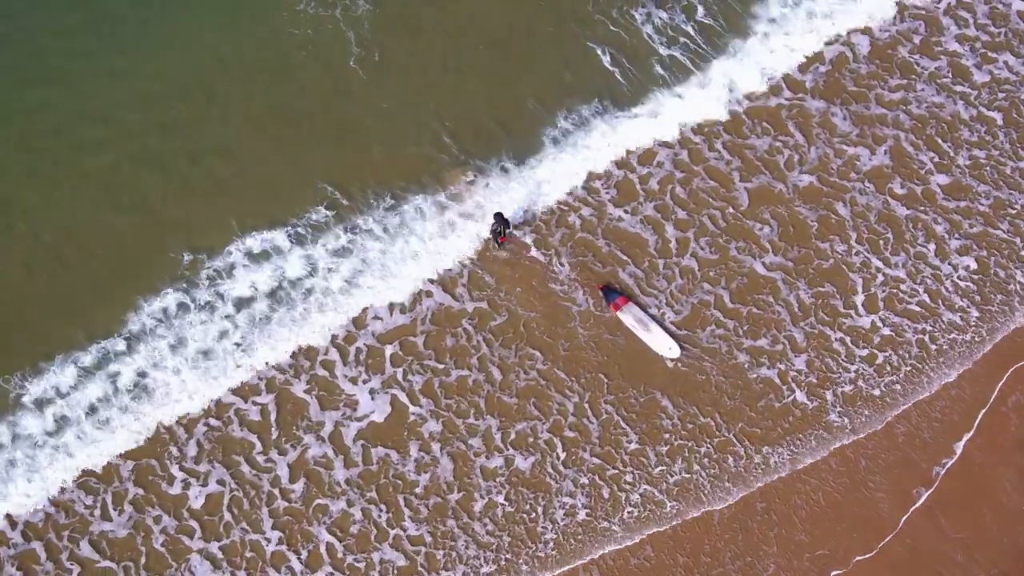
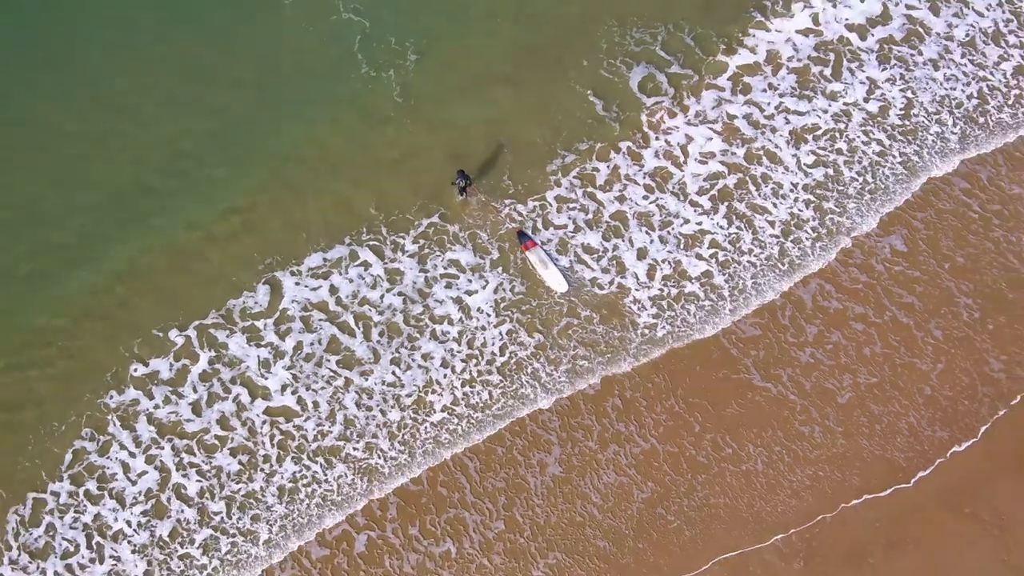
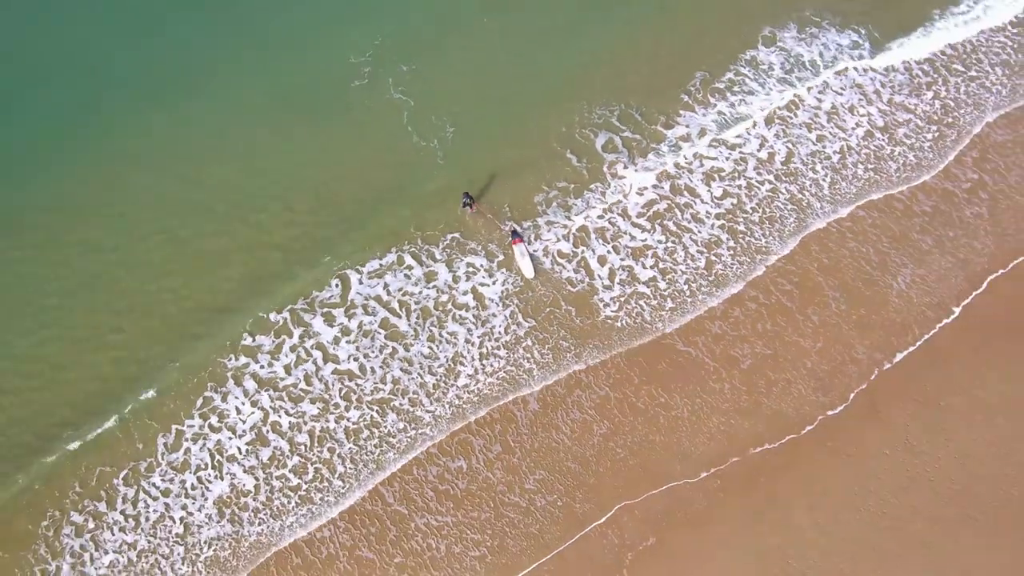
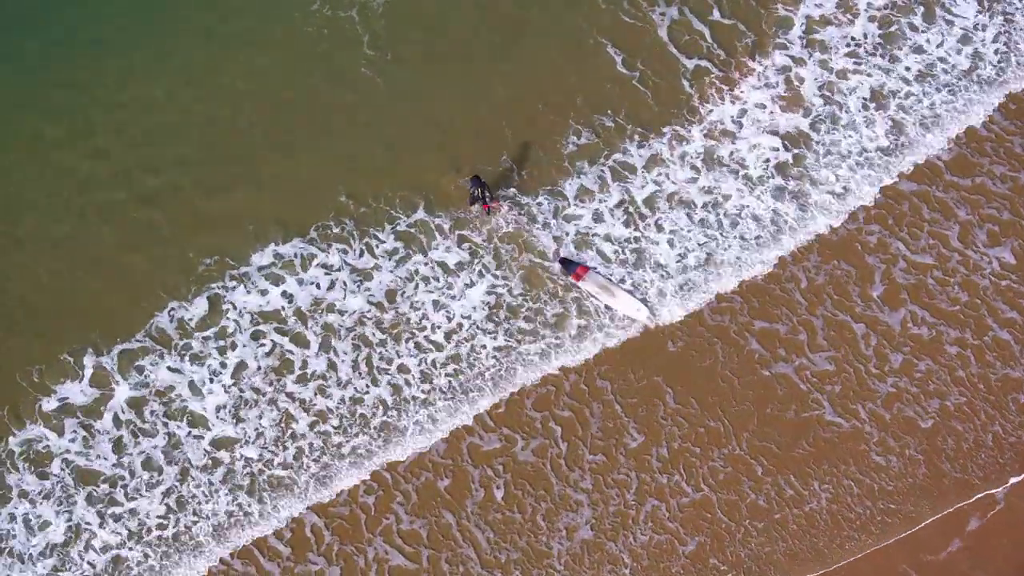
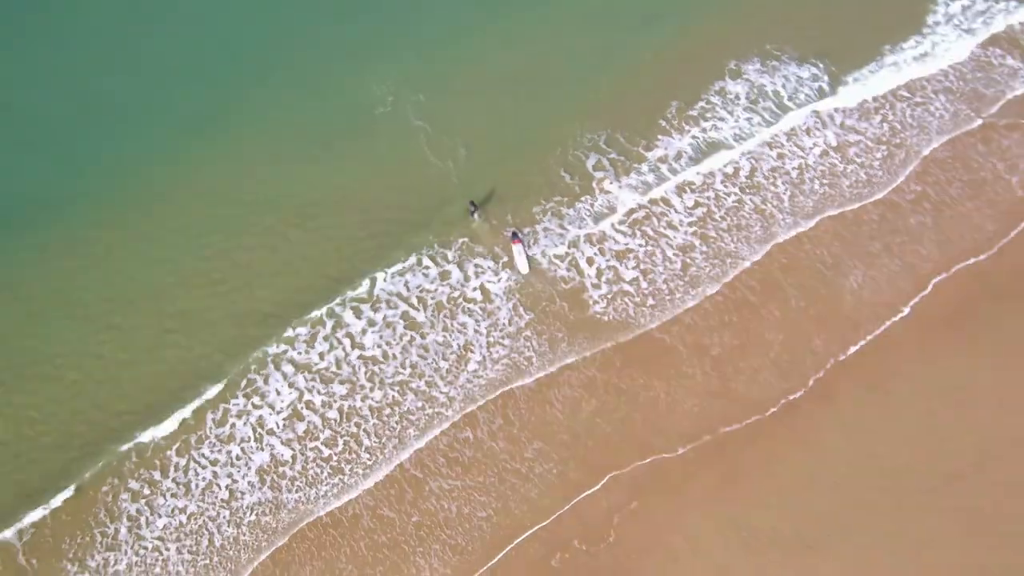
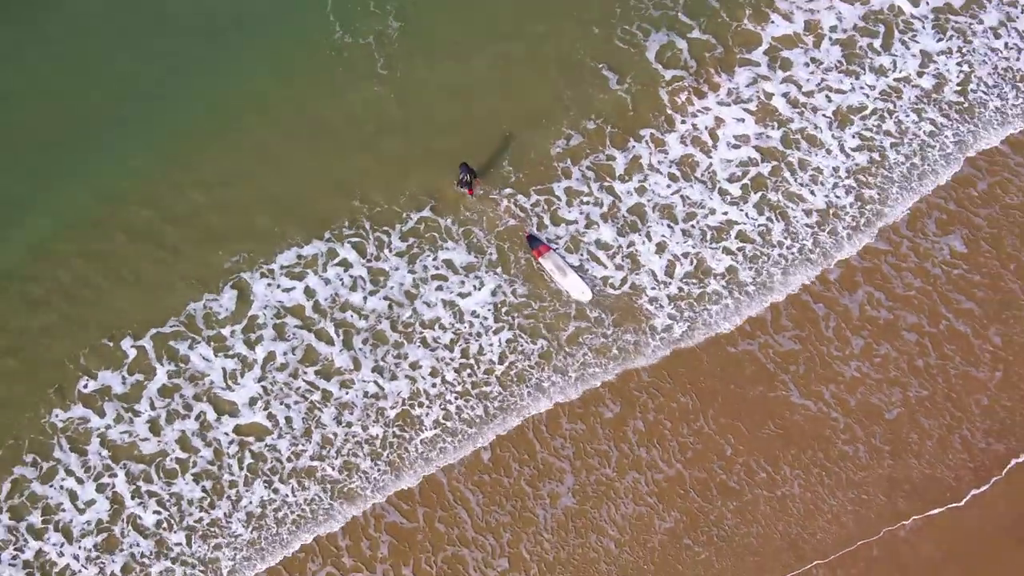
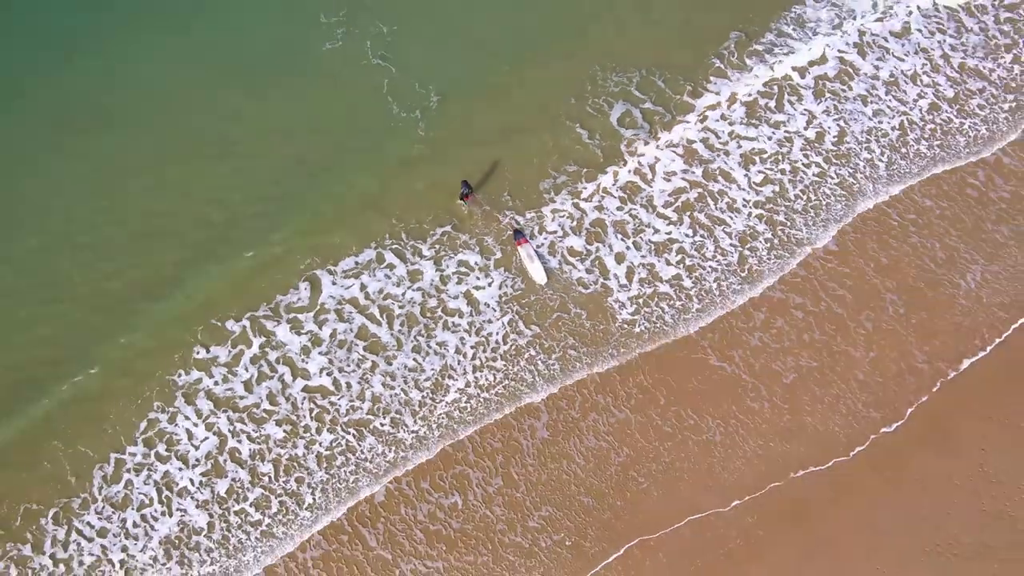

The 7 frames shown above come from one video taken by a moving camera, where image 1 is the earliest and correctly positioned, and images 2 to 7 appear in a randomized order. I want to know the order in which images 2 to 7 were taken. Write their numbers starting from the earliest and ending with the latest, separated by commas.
4, 6, 2, 7, 3, 5
